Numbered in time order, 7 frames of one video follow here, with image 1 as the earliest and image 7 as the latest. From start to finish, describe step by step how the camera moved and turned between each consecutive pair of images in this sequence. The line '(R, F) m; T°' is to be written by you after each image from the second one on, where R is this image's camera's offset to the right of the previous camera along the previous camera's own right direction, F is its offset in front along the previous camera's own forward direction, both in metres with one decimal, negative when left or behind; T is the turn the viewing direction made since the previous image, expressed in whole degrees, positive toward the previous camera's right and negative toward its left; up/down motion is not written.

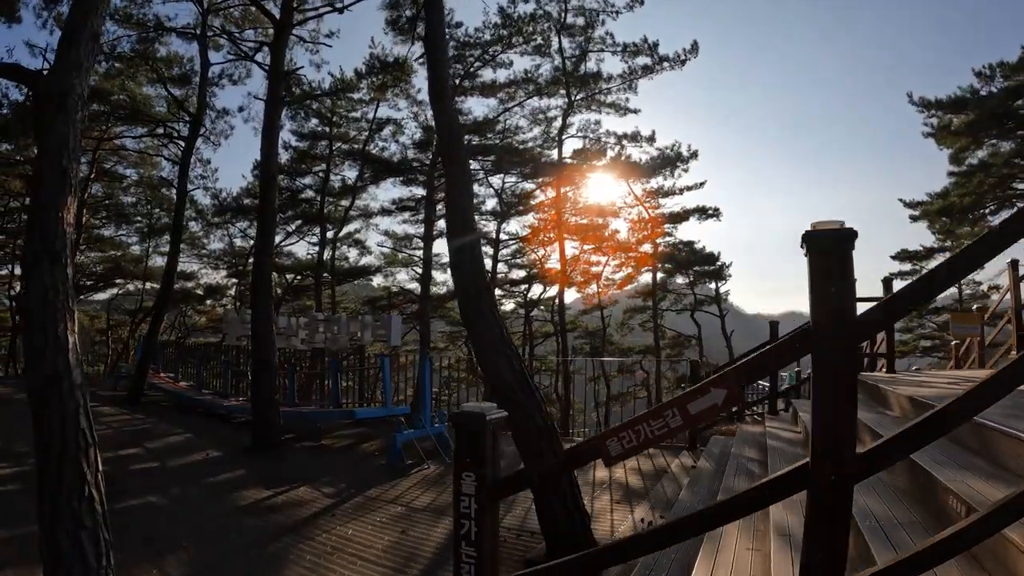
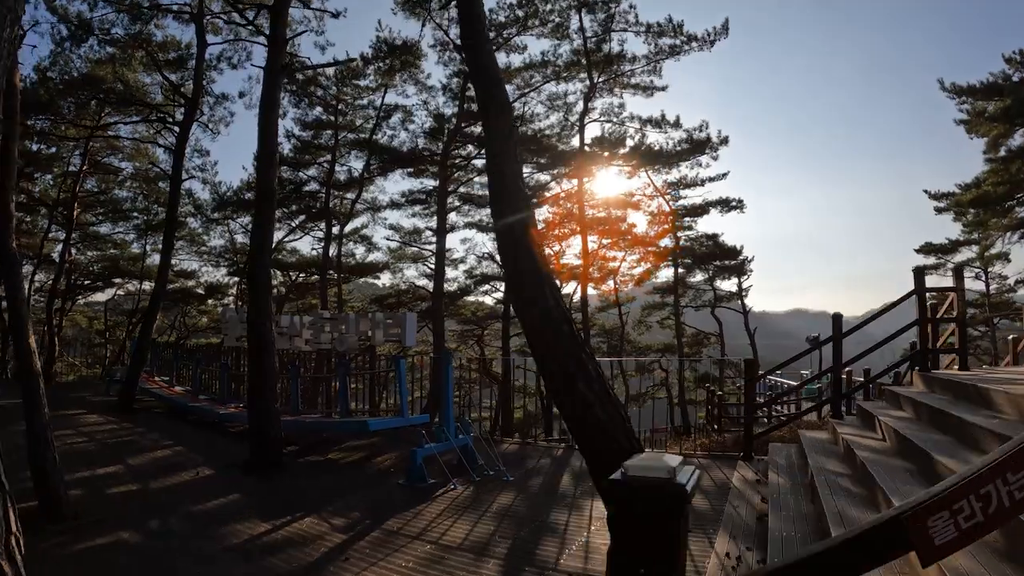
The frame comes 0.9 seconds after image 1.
(-0.3, +1.1) m; 0°
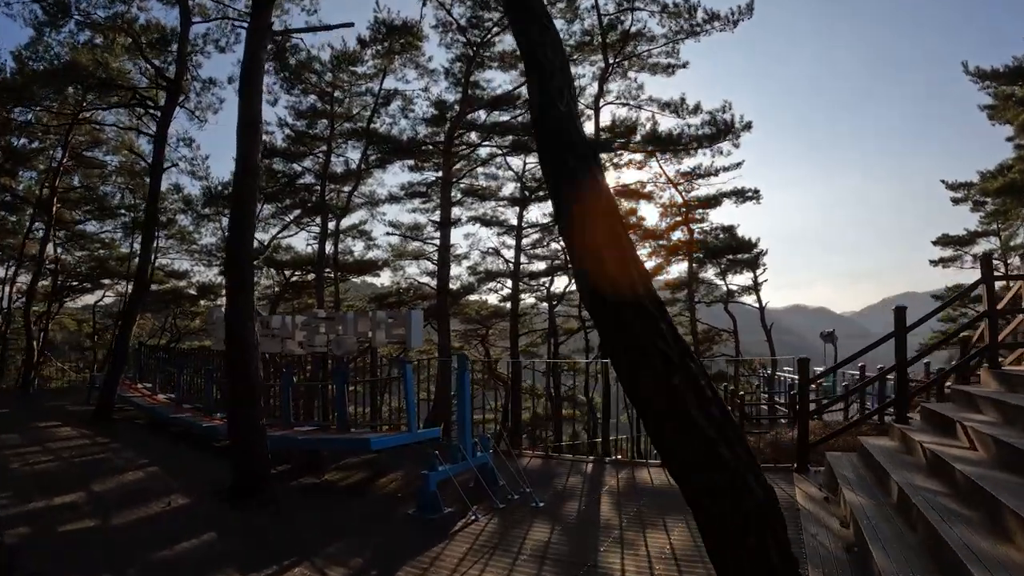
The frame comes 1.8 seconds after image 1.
(-0.2, +1.0) m; 0°
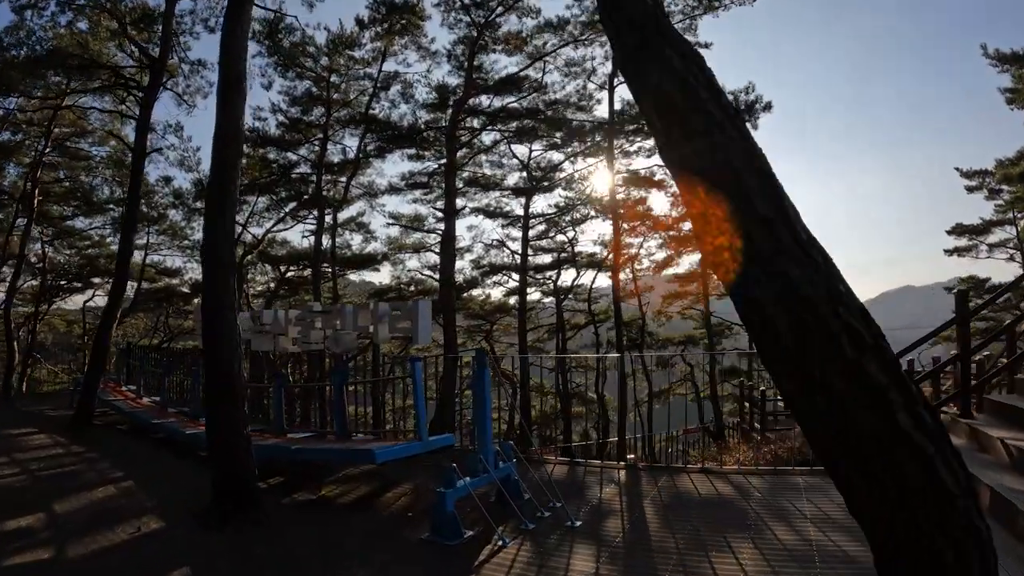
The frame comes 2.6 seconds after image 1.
(-0.2, +0.8) m; 0°
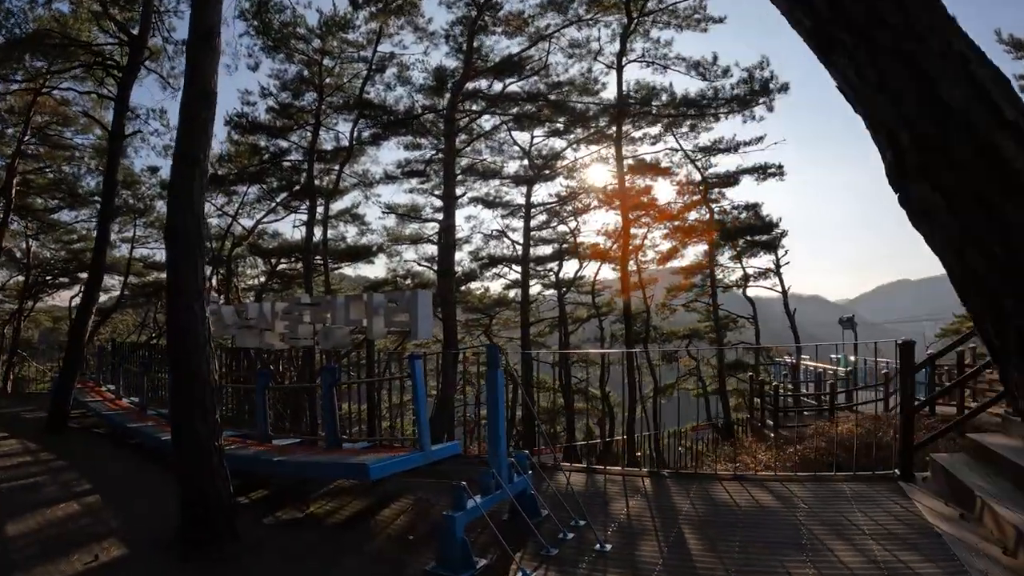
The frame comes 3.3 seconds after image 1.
(-0.1, +0.7) m; 0°
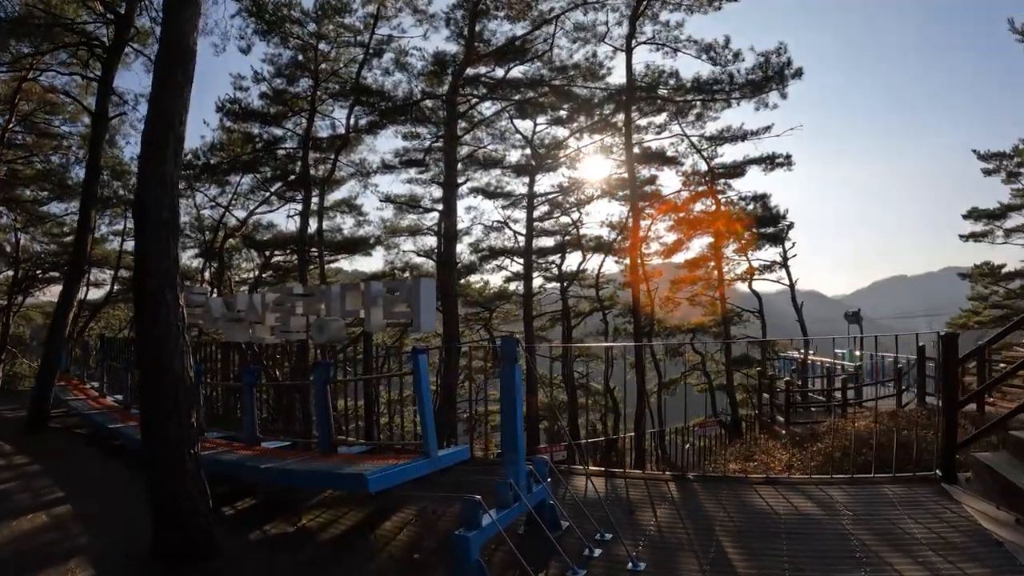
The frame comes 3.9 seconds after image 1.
(-0.1, +0.5) m; 0°
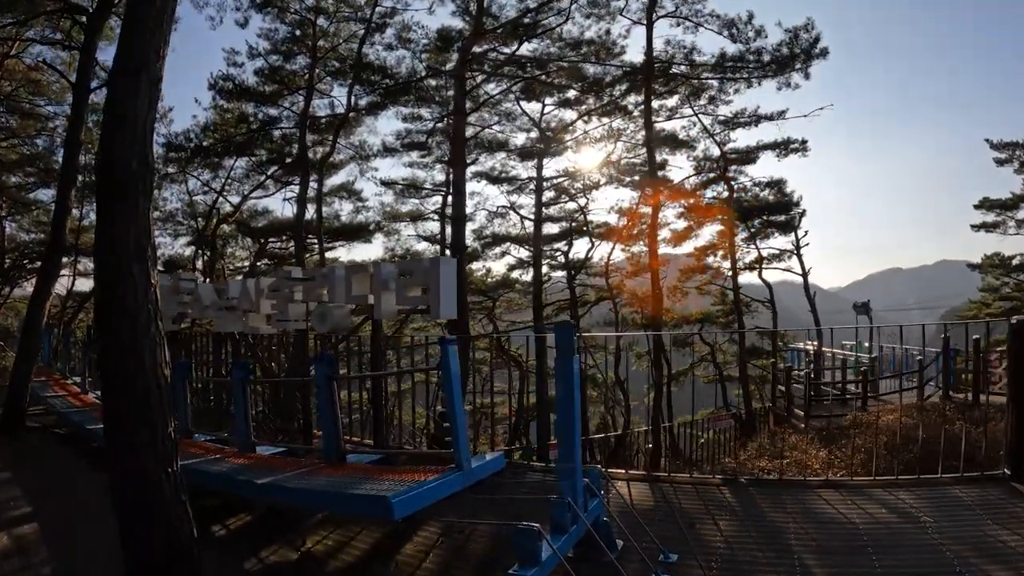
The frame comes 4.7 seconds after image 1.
(-0.2, +0.7) m; 0°
